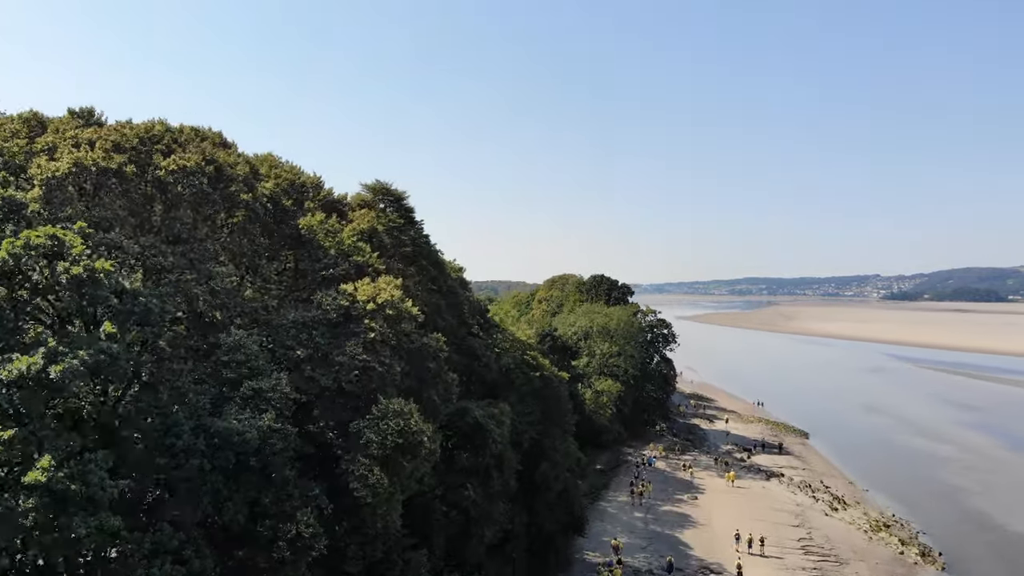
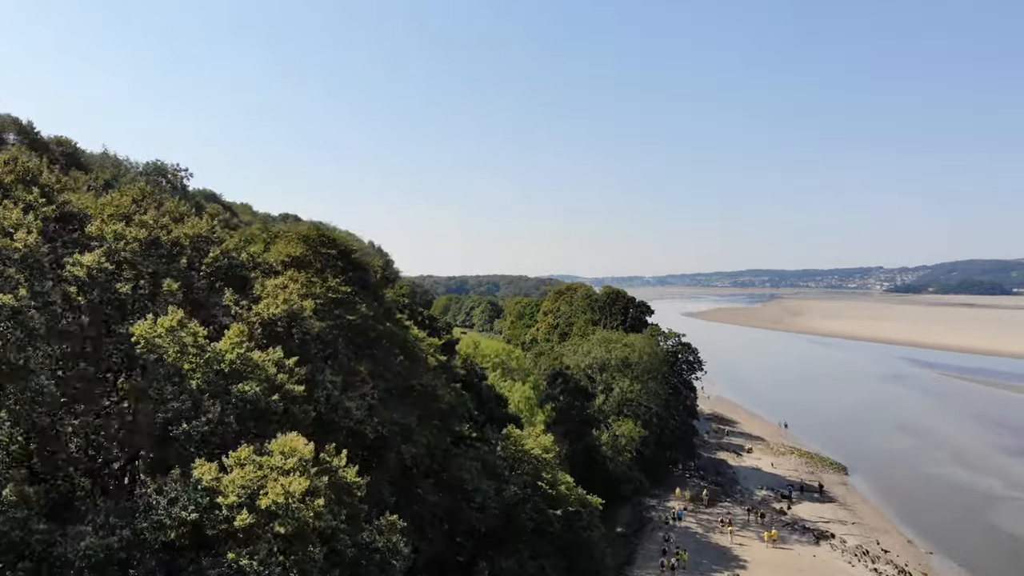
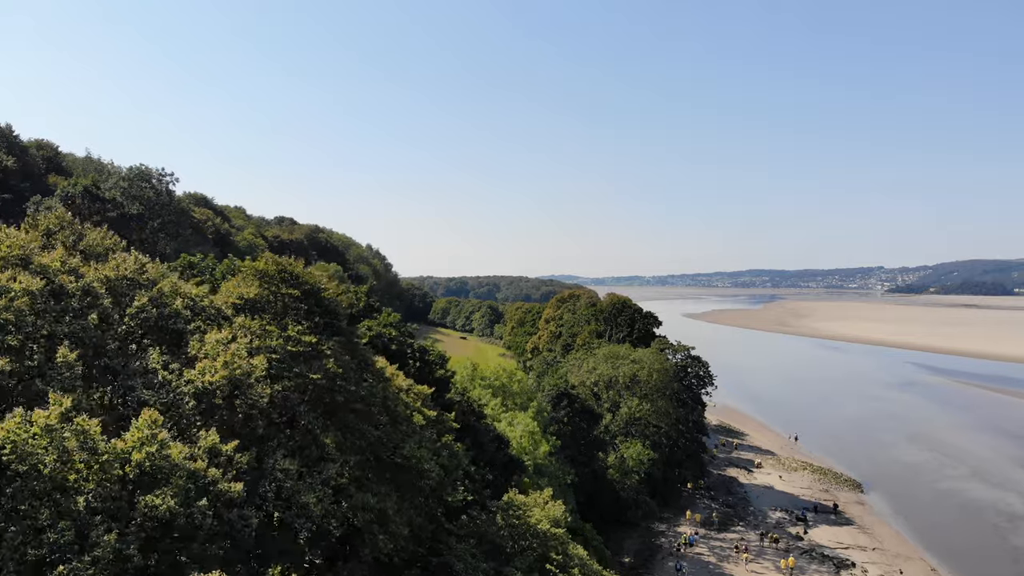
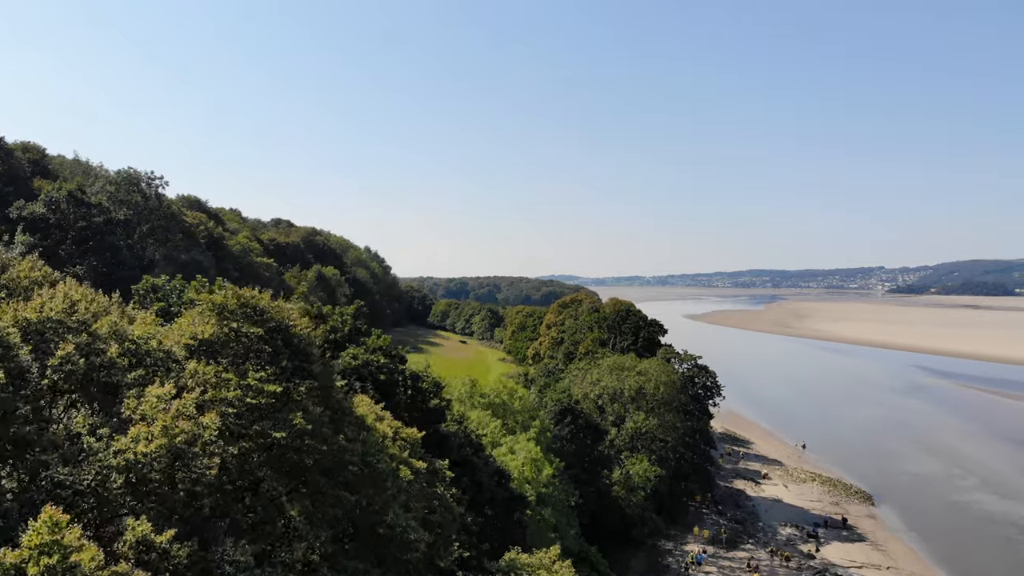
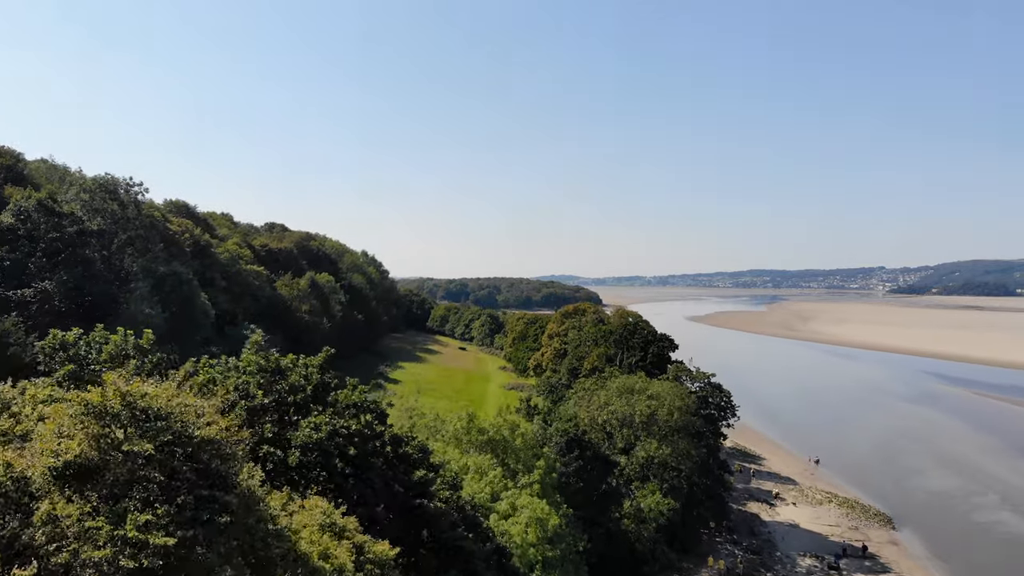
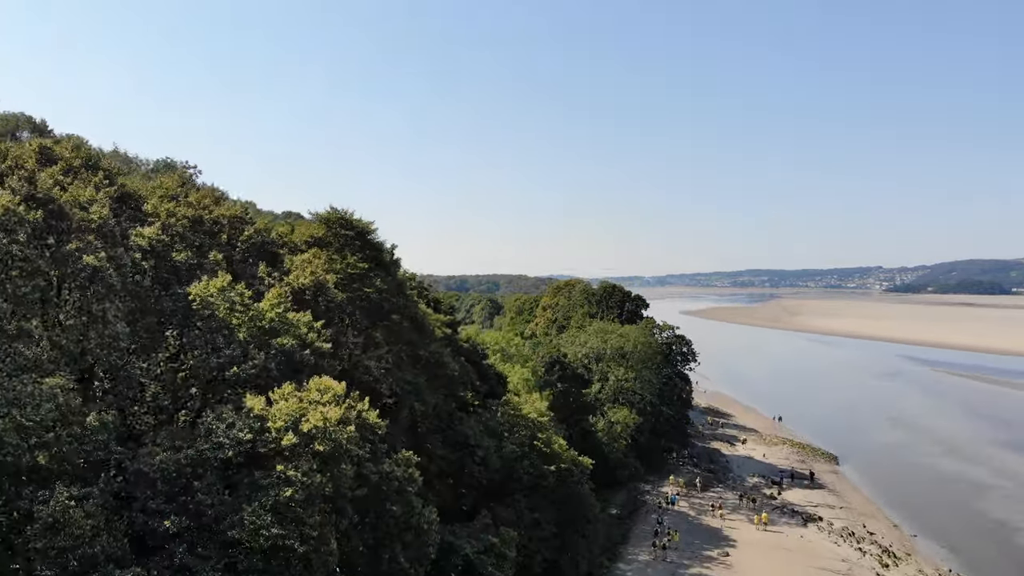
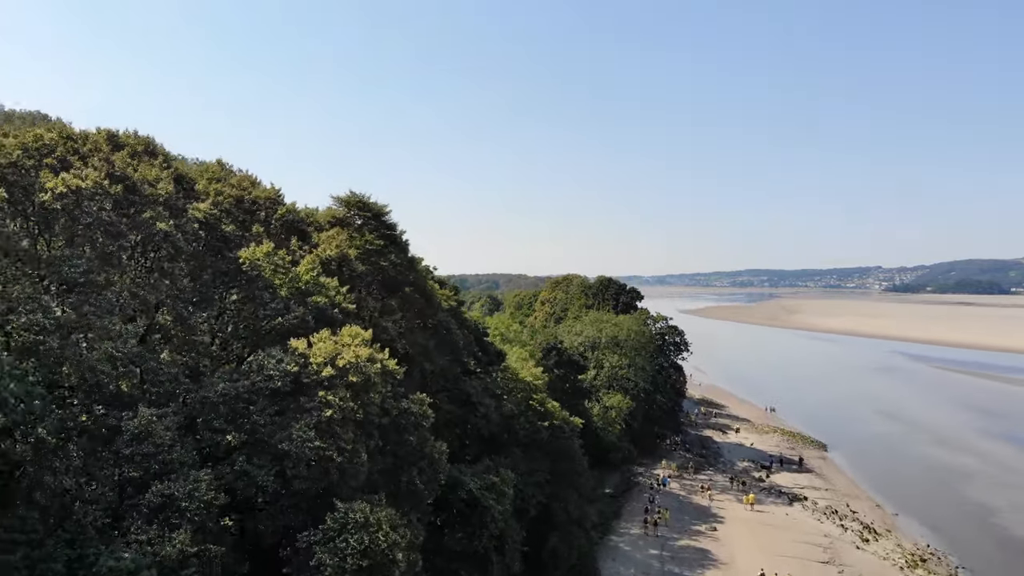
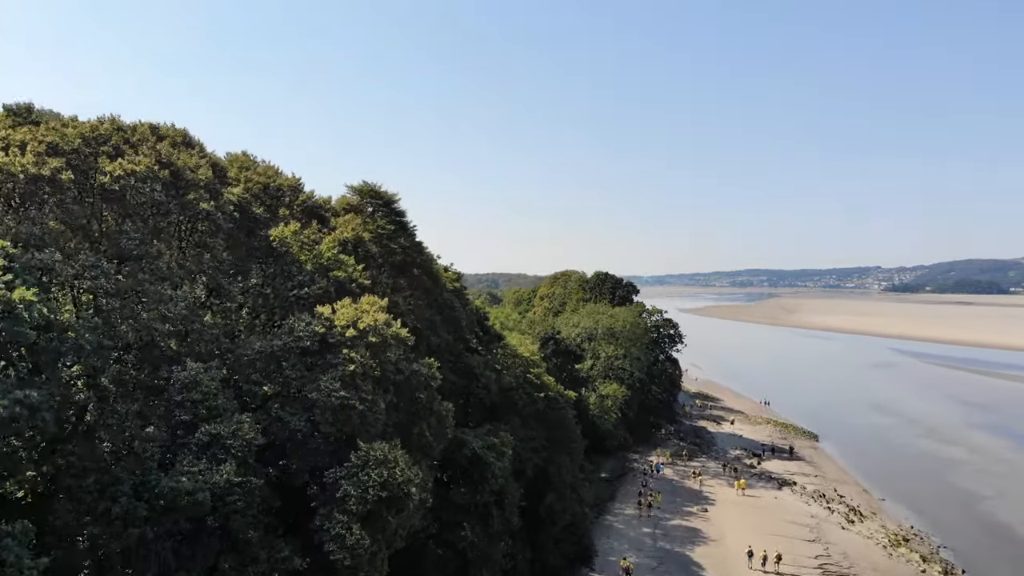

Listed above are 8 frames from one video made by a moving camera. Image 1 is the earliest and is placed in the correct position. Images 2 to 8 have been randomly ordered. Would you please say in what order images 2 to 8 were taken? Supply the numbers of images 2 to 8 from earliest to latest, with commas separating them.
8, 7, 6, 2, 3, 4, 5
